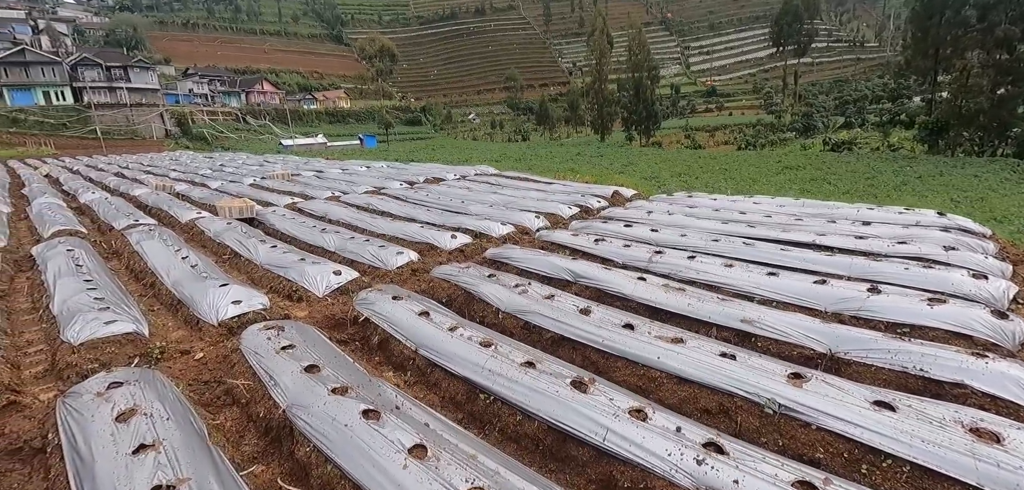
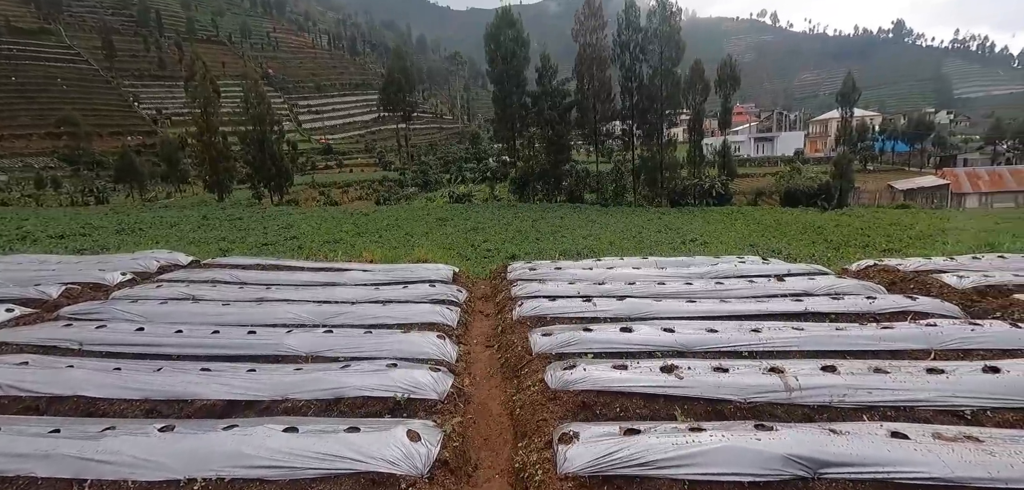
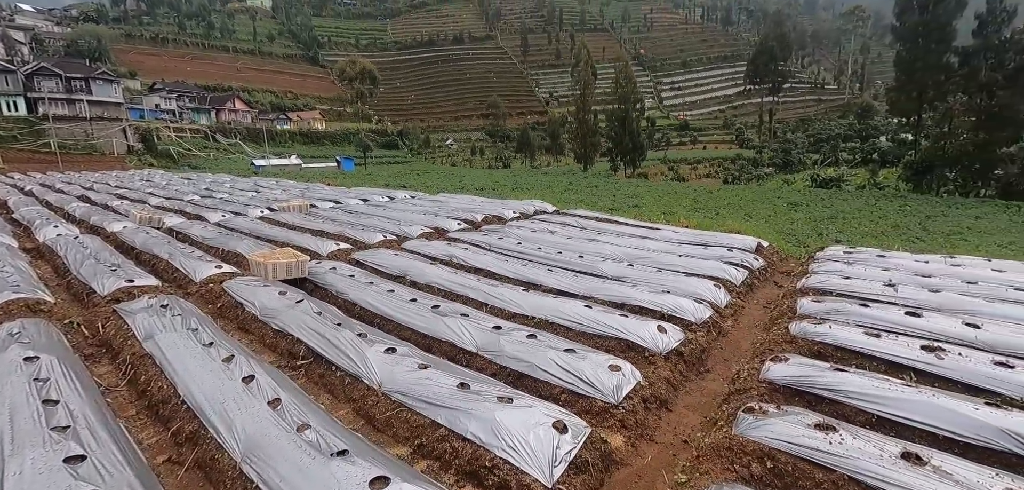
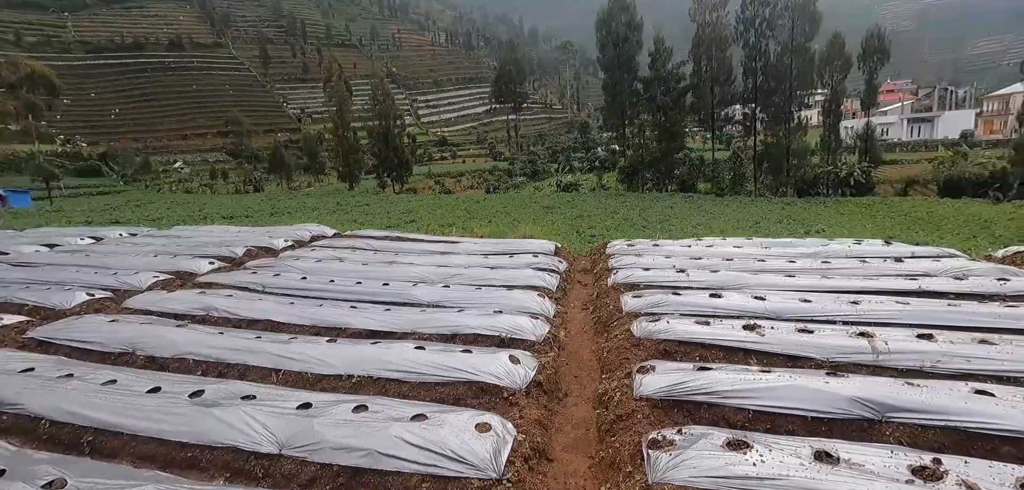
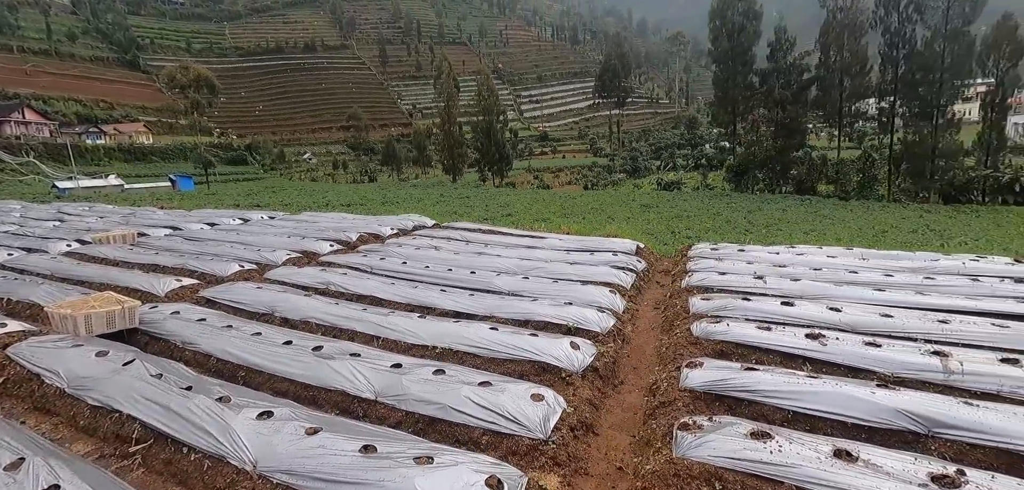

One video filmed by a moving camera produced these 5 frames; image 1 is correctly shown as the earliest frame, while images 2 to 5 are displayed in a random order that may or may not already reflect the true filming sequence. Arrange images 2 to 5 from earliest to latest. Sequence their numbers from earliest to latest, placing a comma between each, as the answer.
3, 5, 4, 2
